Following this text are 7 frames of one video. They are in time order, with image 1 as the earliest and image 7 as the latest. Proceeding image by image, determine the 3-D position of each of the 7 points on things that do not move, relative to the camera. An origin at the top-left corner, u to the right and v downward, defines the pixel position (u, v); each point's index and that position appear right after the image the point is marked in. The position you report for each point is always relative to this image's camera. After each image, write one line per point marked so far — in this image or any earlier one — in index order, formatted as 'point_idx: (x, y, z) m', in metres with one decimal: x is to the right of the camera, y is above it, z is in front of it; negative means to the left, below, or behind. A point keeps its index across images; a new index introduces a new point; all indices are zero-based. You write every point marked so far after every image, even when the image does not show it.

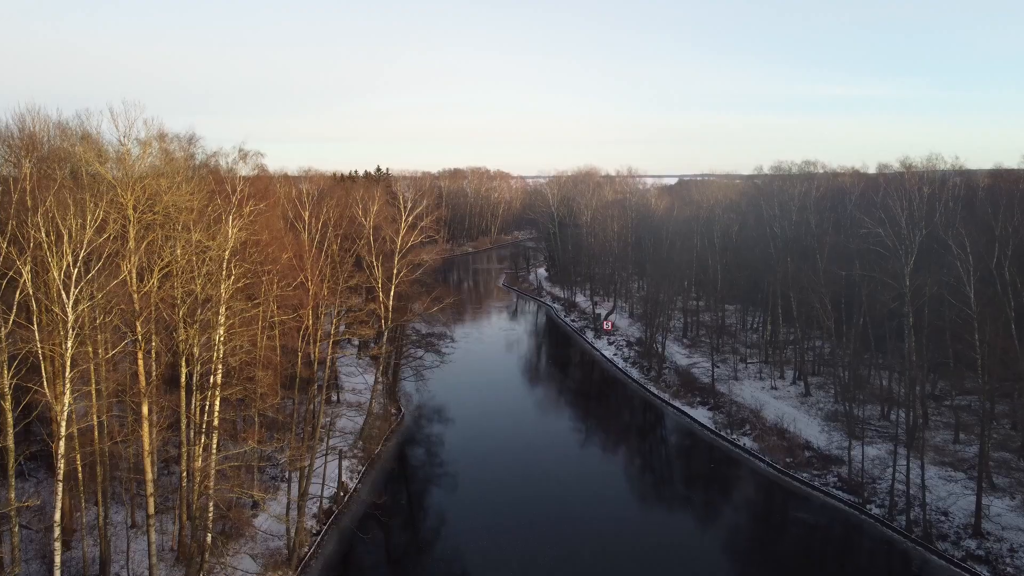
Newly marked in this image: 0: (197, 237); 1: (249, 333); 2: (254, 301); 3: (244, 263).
0: (-7.4, +1.3, +13.1) m
1: (-7.1, -1.2, +15.3) m
2: (-7.0, -0.3, +15.1) m
3: (-7.1, +0.7, +14.8) m
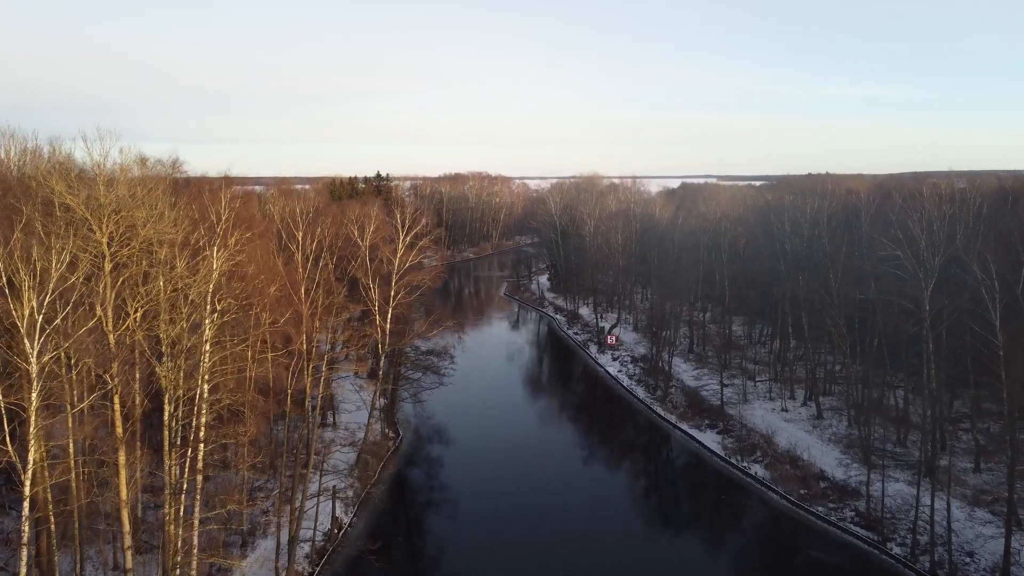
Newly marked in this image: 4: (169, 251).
0: (-7.4, +0.4, +12.2) m
1: (-7.0, -2.1, +14.4) m
2: (-6.9, -1.2, +14.2) m
3: (-7.1, -0.2, +13.9) m
4: (-8.2, +0.9, +13.2) m
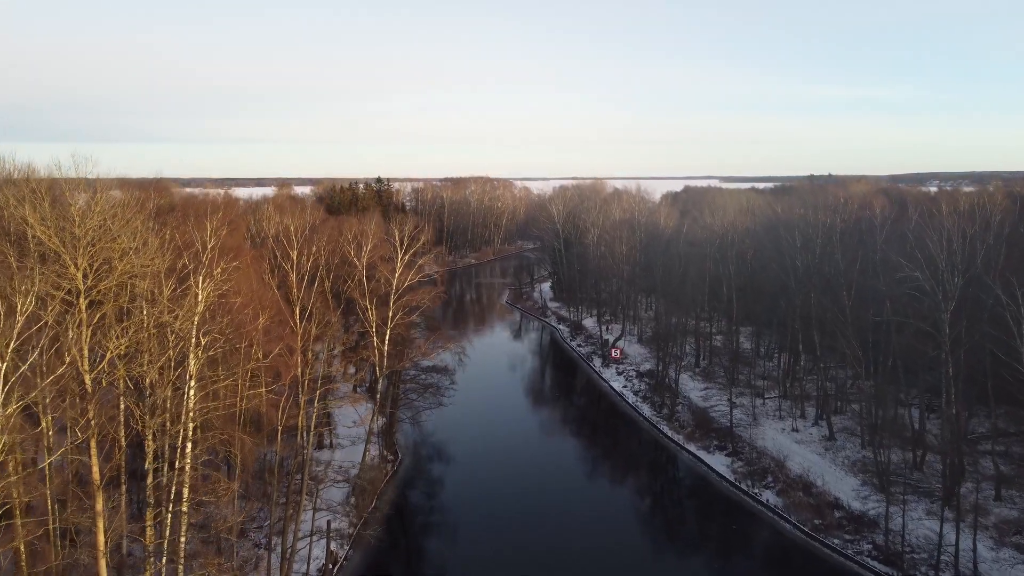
0: (-7.3, -0.4, +11.4) m
1: (-7.0, -2.9, +13.6) m
2: (-6.9, -2.0, +13.4) m
3: (-7.0, -1.0, +13.1) m
4: (-8.1, +0.1, +12.5) m
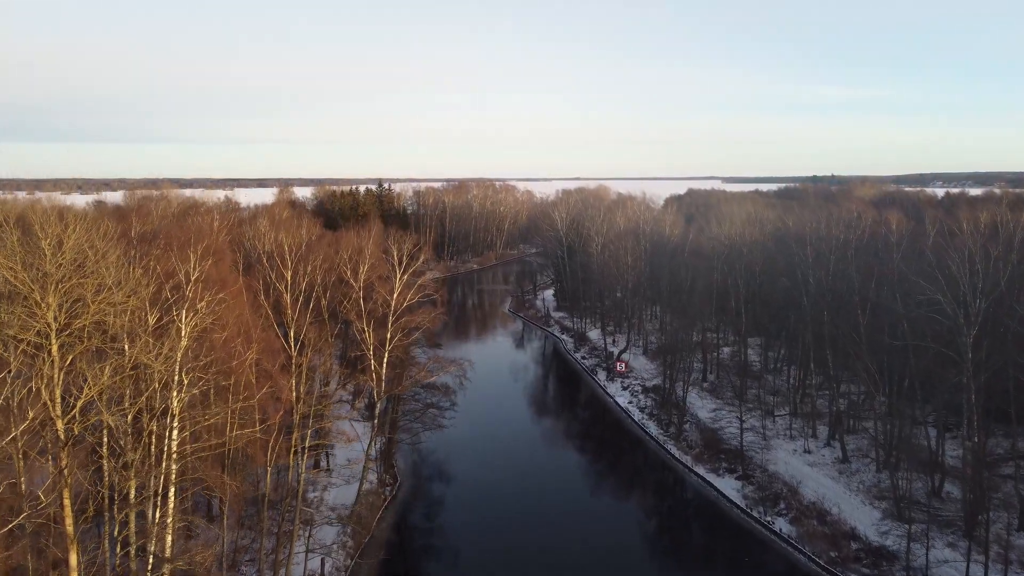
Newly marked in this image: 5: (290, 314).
0: (-7.2, -1.1, +10.7) m
1: (-6.9, -3.6, +12.8) m
2: (-6.8, -2.7, +12.6) m
3: (-6.9, -1.7, +12.3) m
4: (-8.0, -0.6, +11.7) m
5: (-7.0, -0.8, +17.6) m
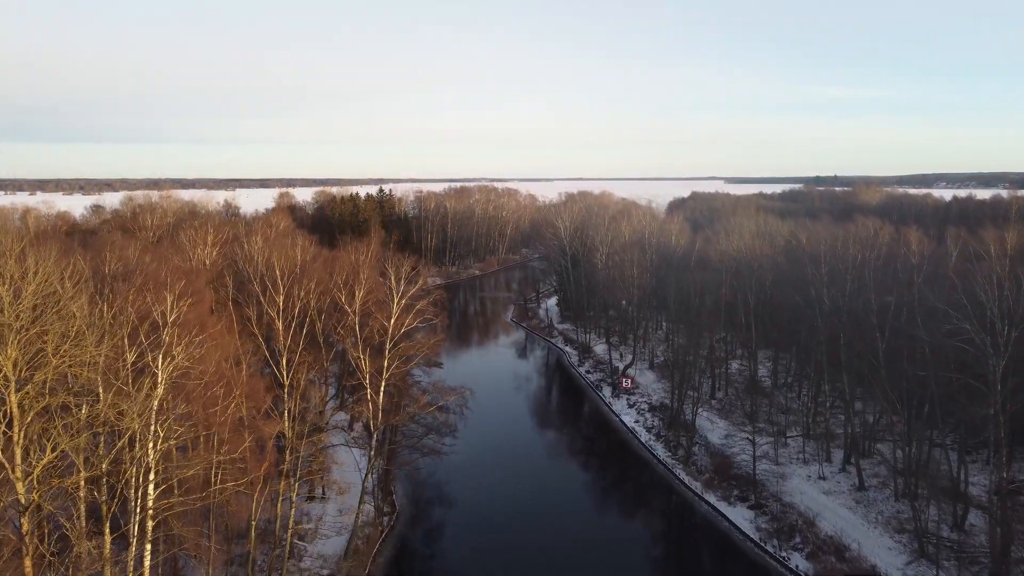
0: (-7.2, -2.0, +9.7) m
1: (-6.8, -4.5, +11.9) m
2: (-6.7, -3.6, +11.7) m
3: (-6.9, -2.6, +11.4) m
4: (-7.9, -1.5, +10.7) m
5: (-6.9, -1.7, +16.7) m
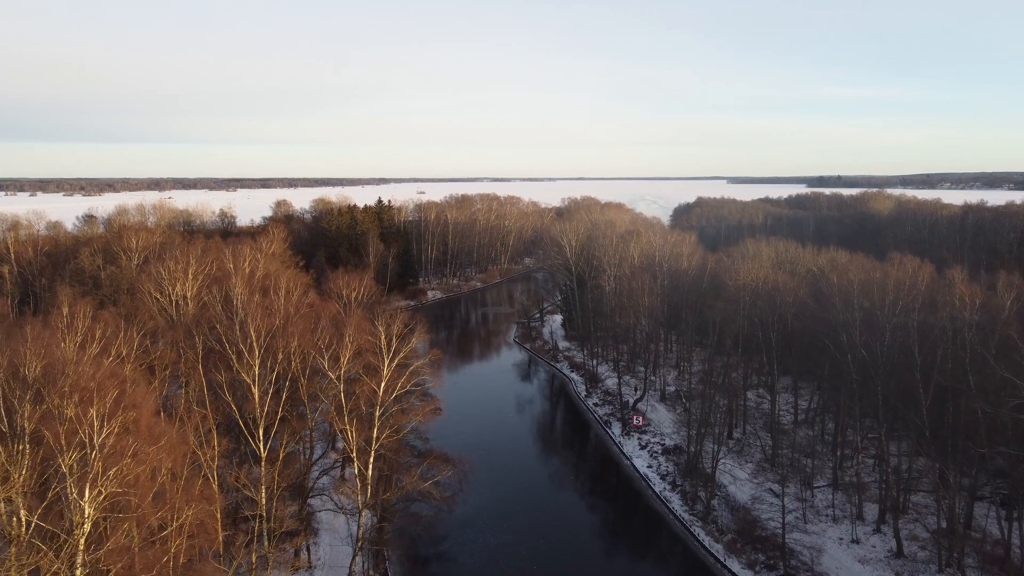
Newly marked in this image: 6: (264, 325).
0: (-7.0, -3.9, +7.6) m
1: (-6.7, -6.4, +9.8) m
2: (-6.5, -5.5, +9.6) m
3: (-6.7, -4.5, +9.3) m
4: (-7.8, -3.4, +8.6) m
5: (-6.7, -3.6, +14.5) m
6: (-8.0, -1.2, +17.9) m
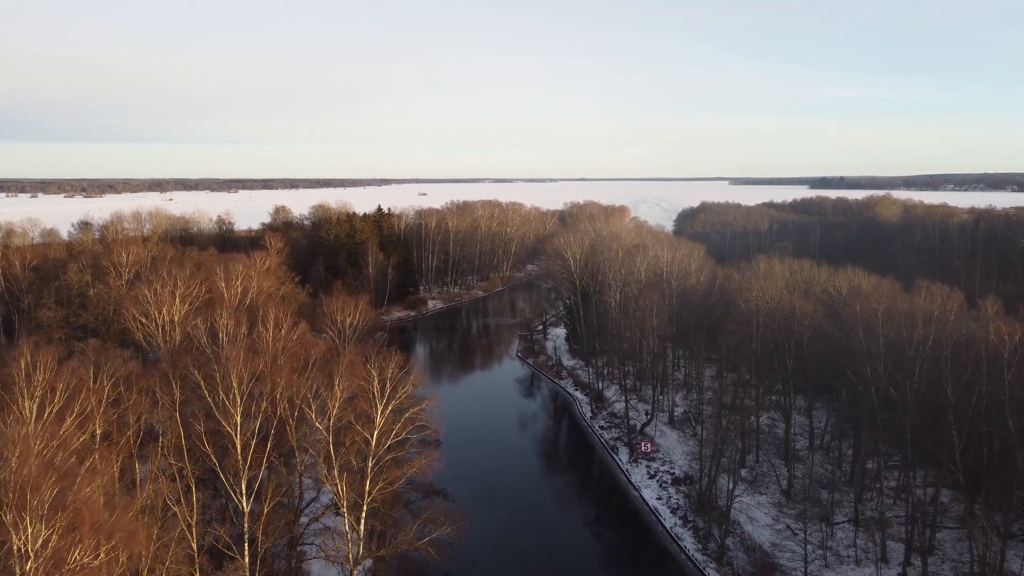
0: (-6.9, -5.1, +6.3) m
1: (-6.6, -7.6, +8.4) m
2: (-6.4, -6.7, +8.2) m
3: (-6.6, -5.7, +7.9) m
4: (-7.7, -4.6, +7.3) m
5: (-6.6, -4.8, +13.2) m
6: (-7.9, -2.4, +16.6) m
